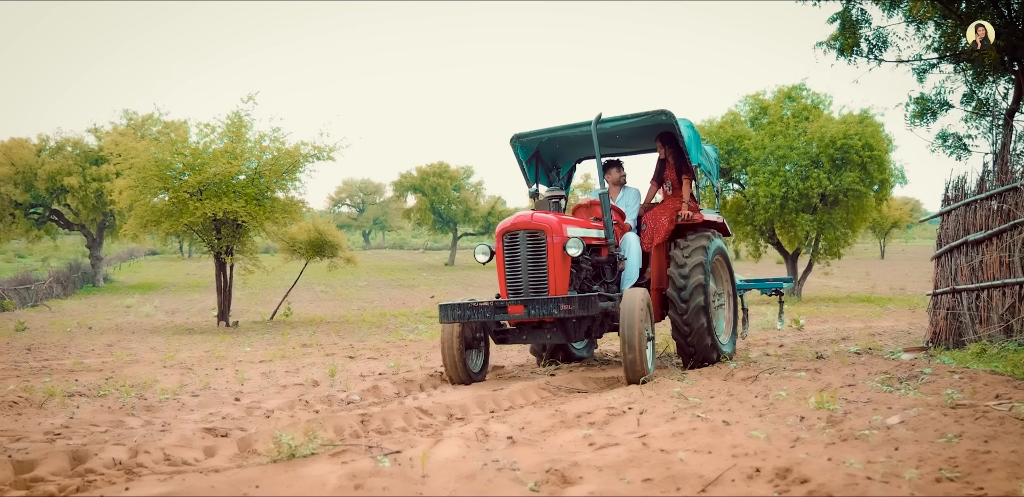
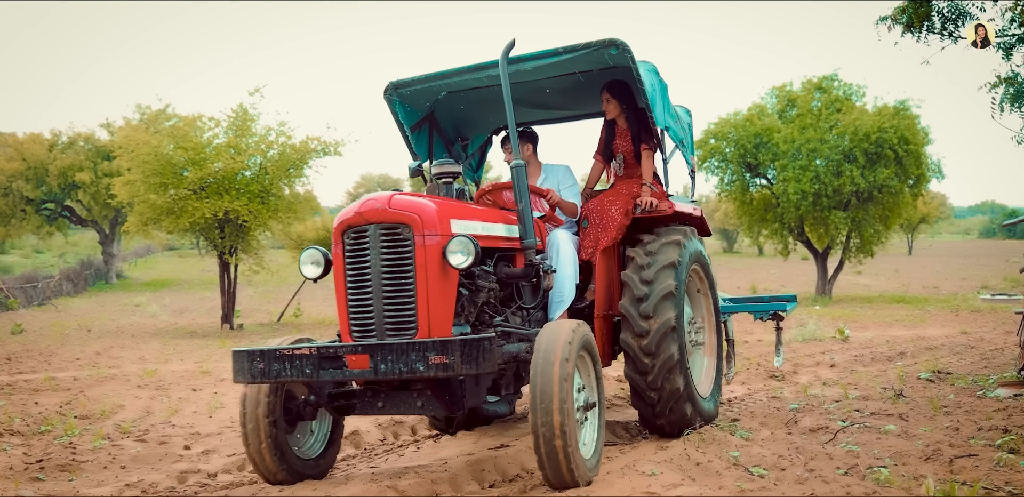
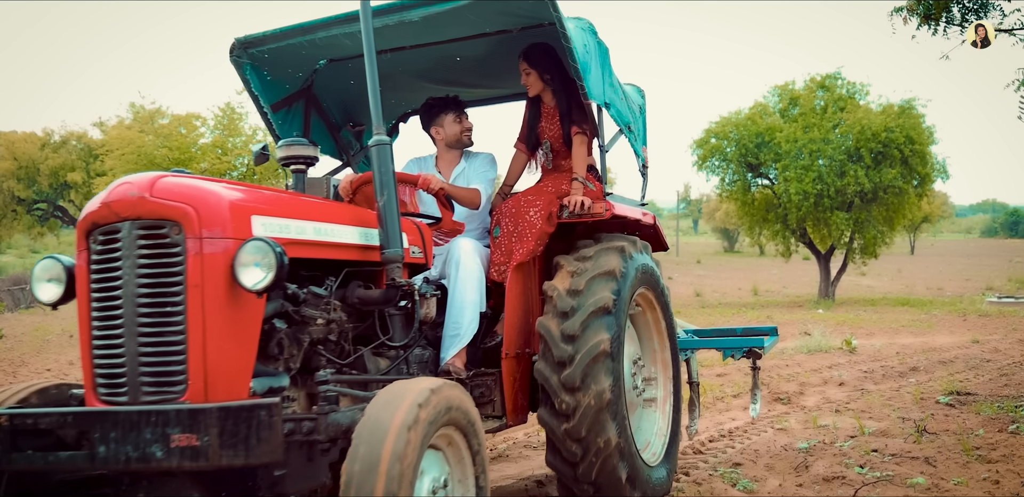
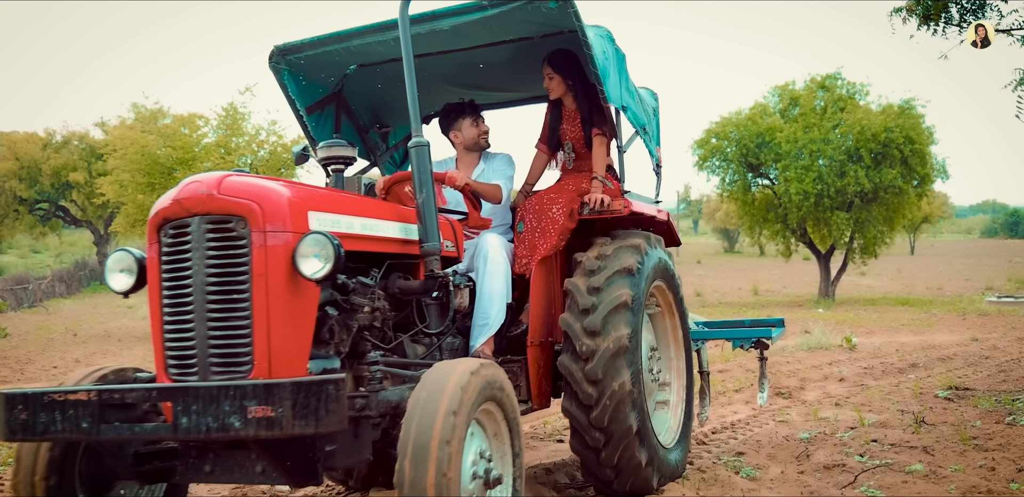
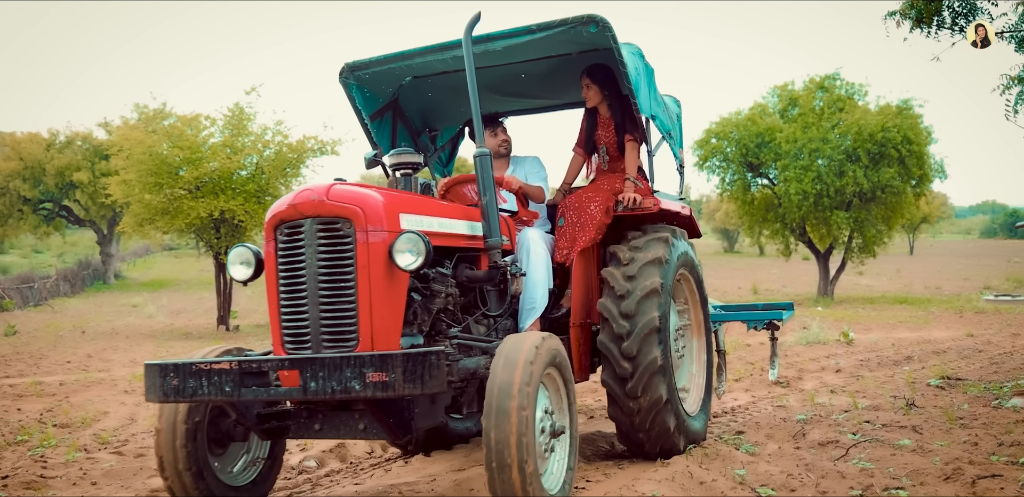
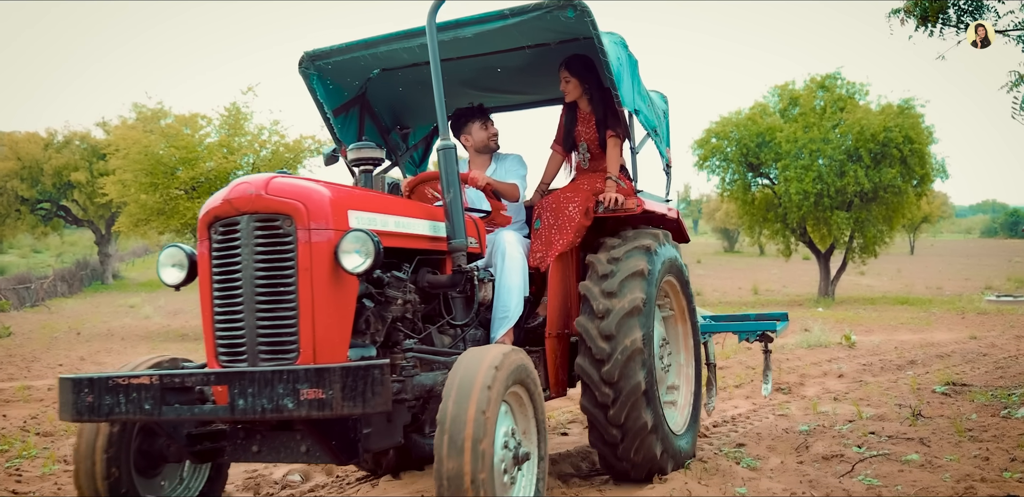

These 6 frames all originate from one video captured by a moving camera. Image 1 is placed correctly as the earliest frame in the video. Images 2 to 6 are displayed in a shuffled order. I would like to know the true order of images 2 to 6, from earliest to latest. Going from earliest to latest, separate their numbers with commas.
2, 5, 6, 4, 3
